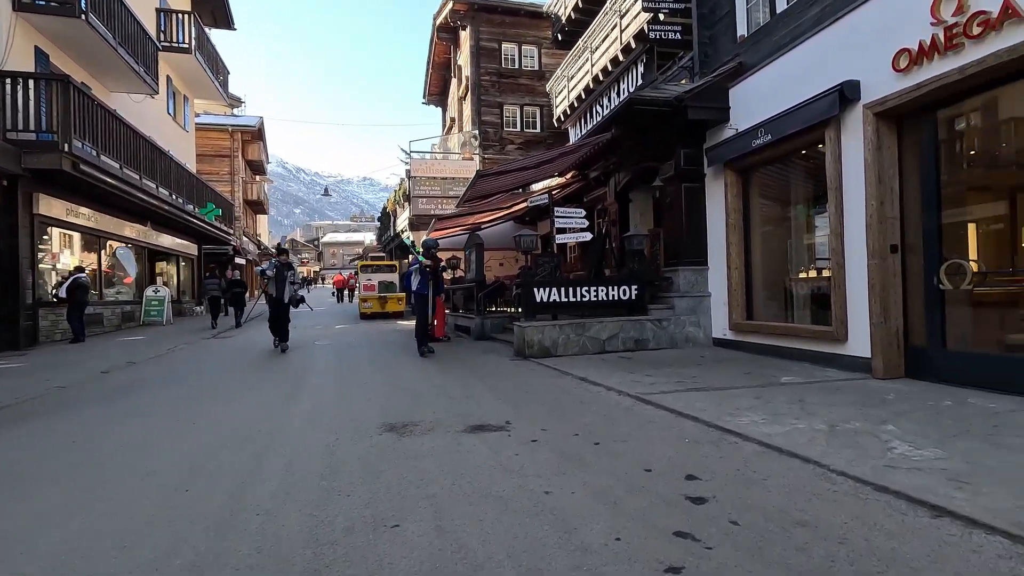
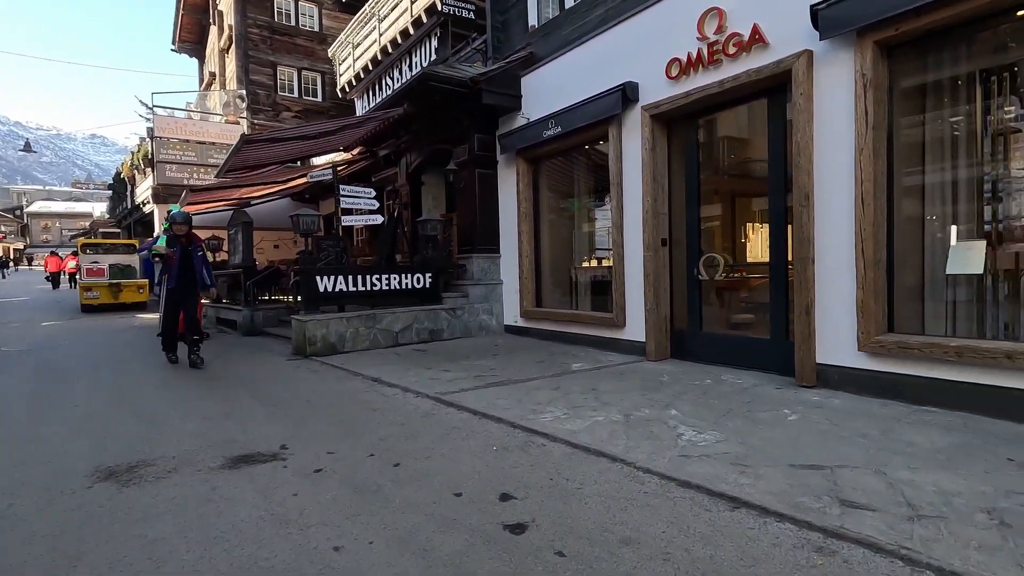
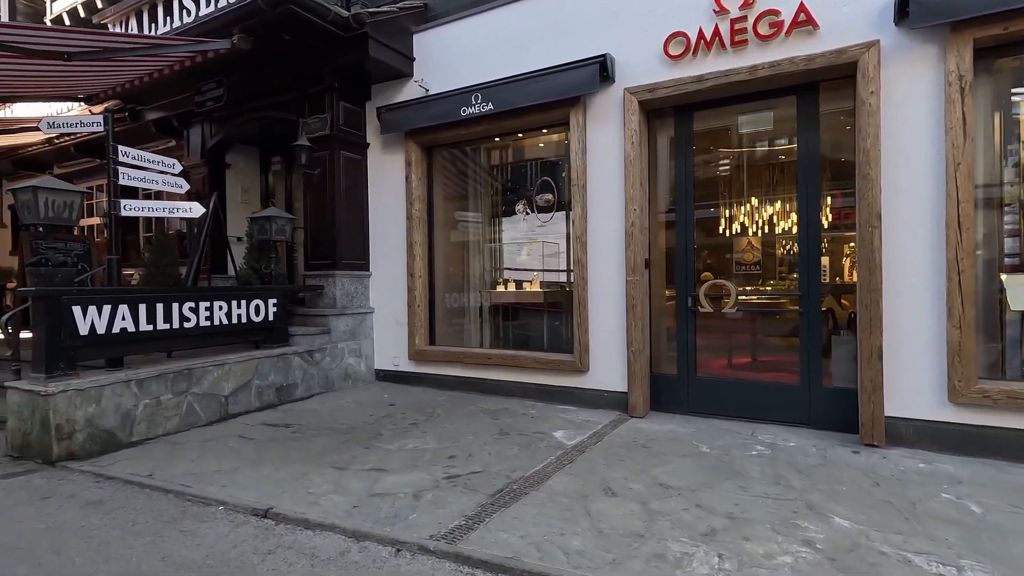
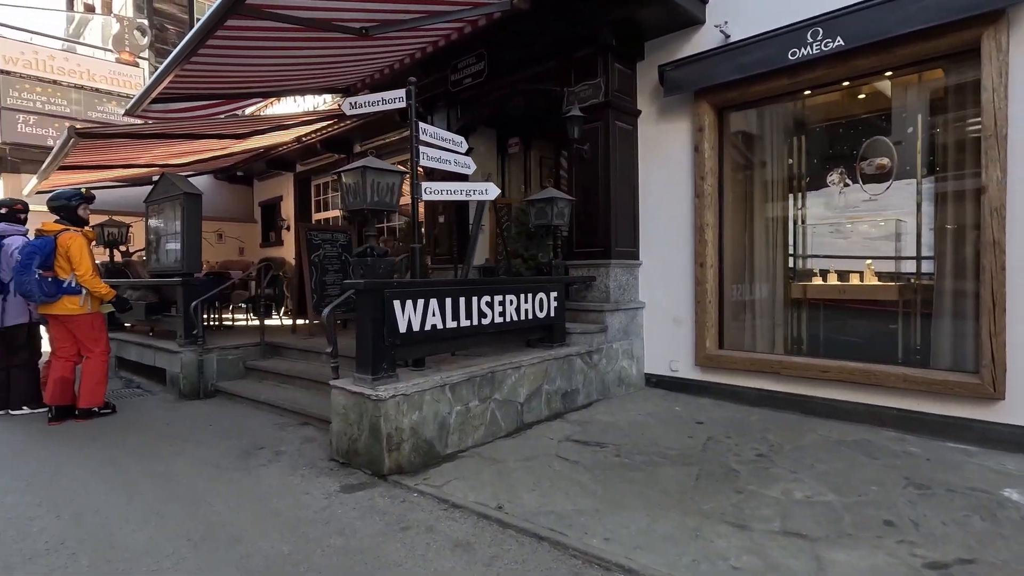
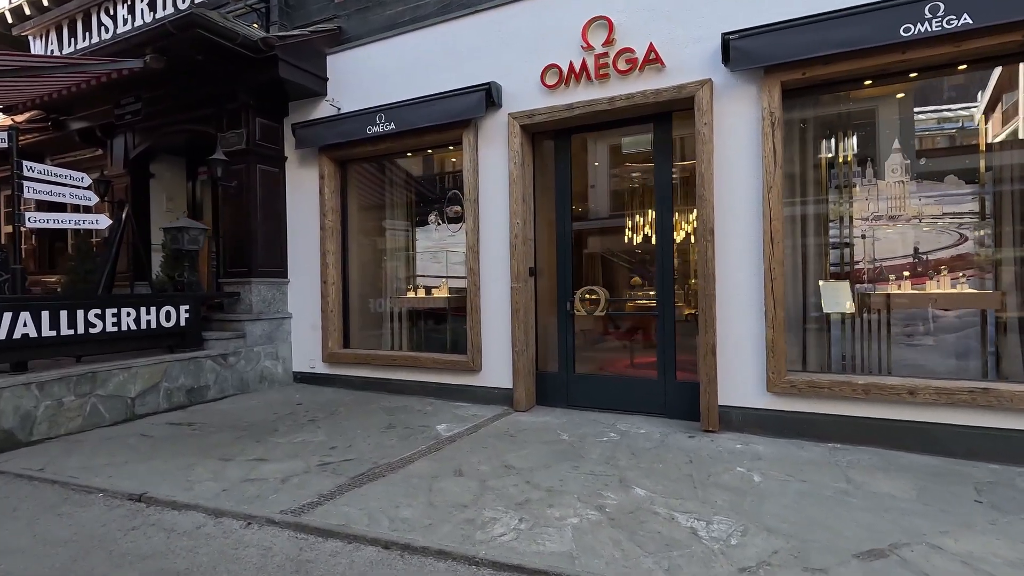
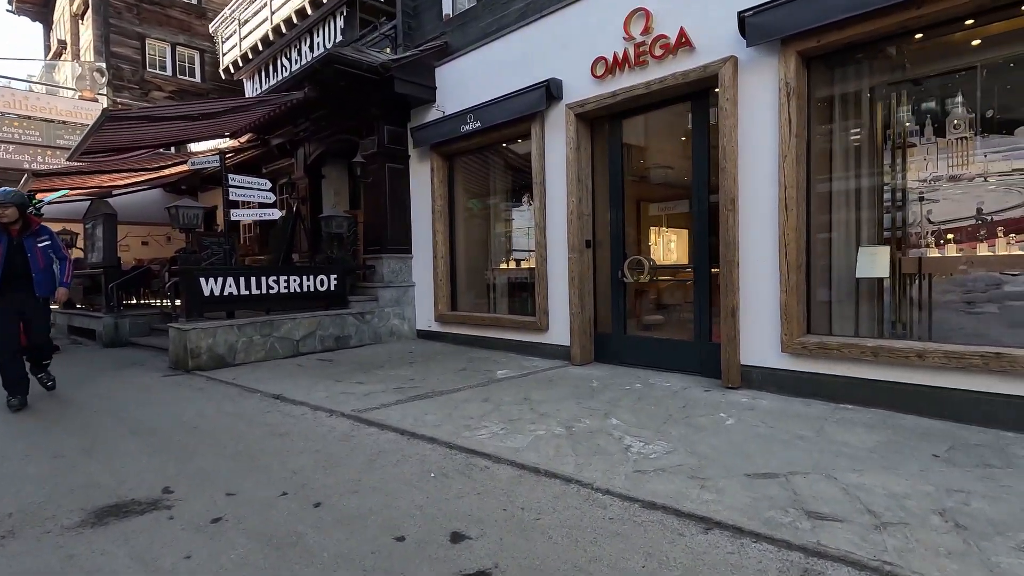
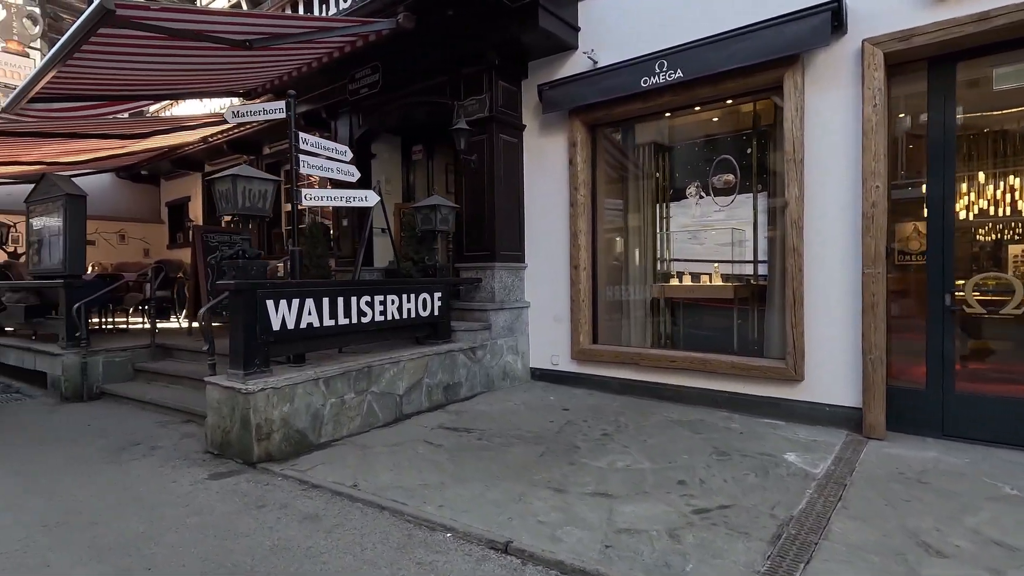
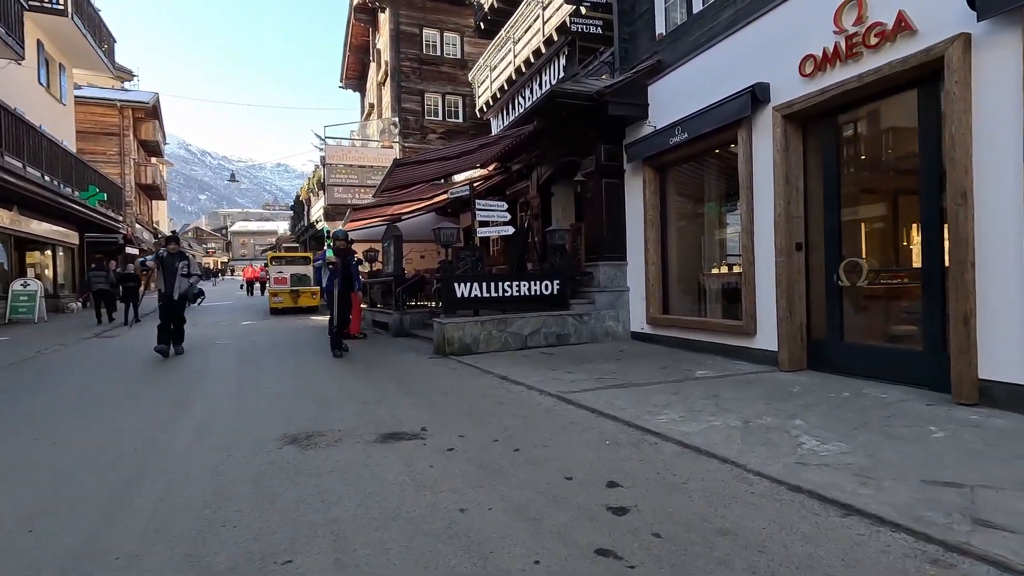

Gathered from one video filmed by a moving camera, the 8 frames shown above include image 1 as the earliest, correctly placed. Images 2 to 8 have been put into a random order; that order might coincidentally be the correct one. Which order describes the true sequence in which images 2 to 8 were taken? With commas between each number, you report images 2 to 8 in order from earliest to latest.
8, 2, 6, 5, 3, 7, 4
